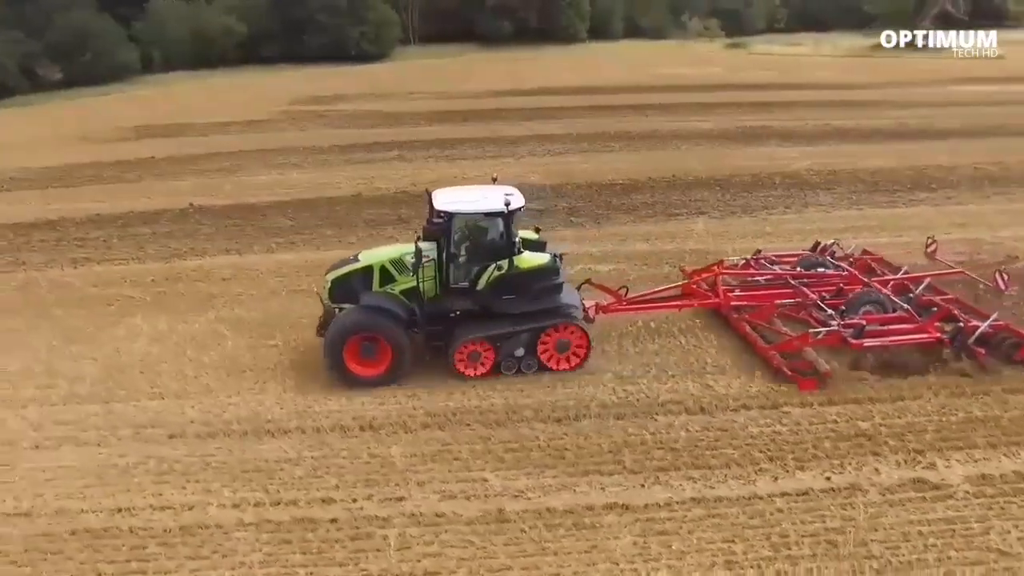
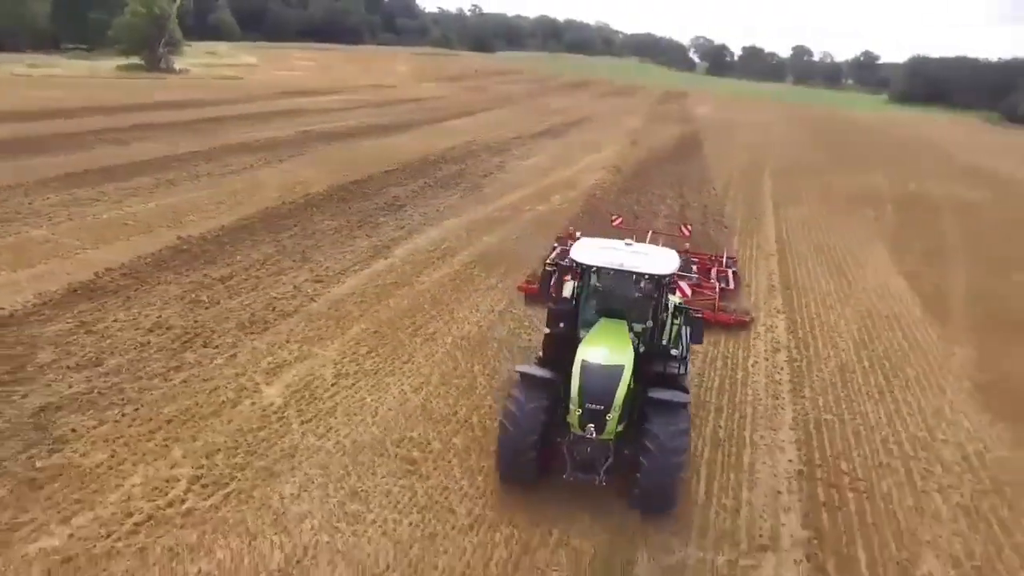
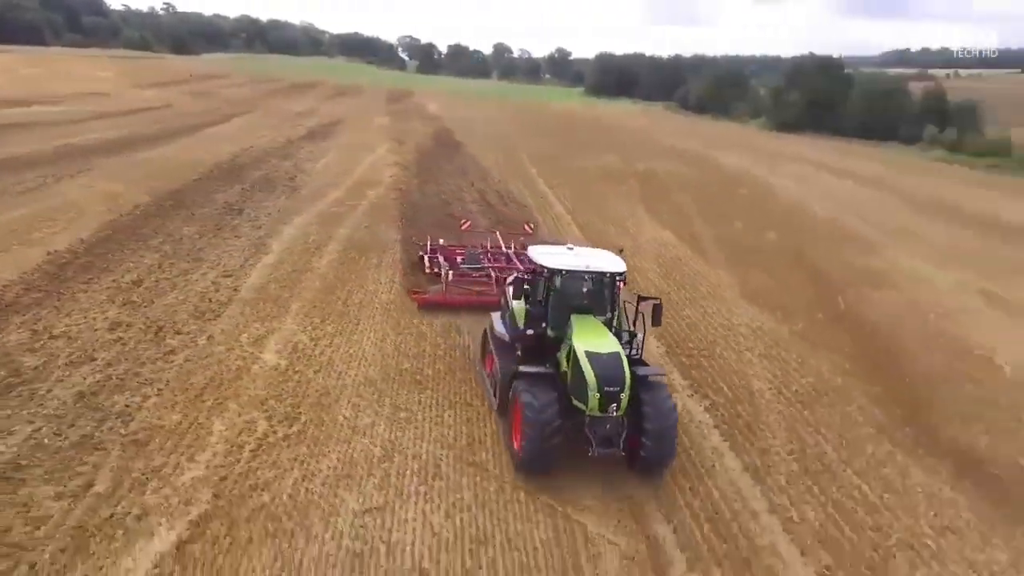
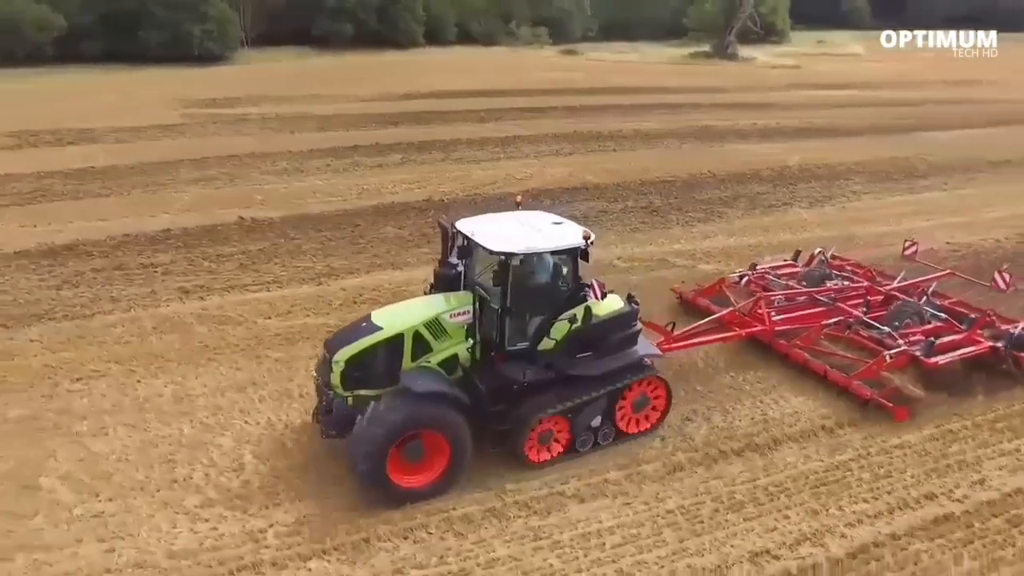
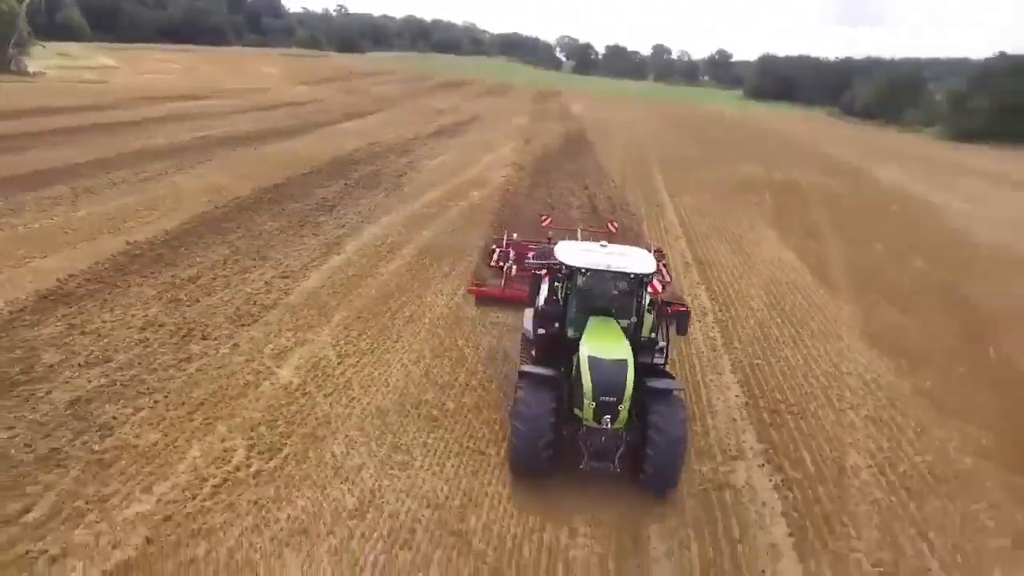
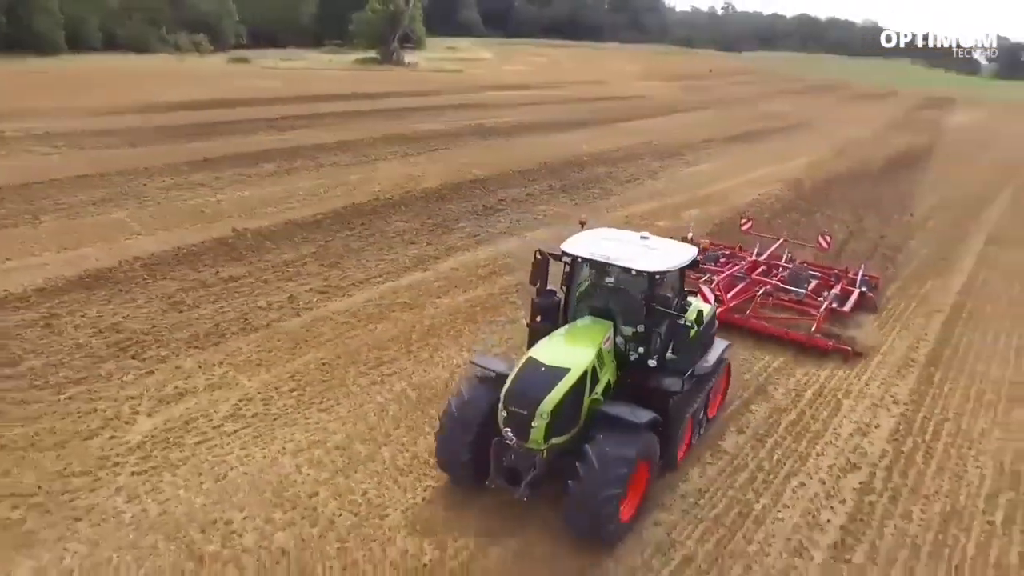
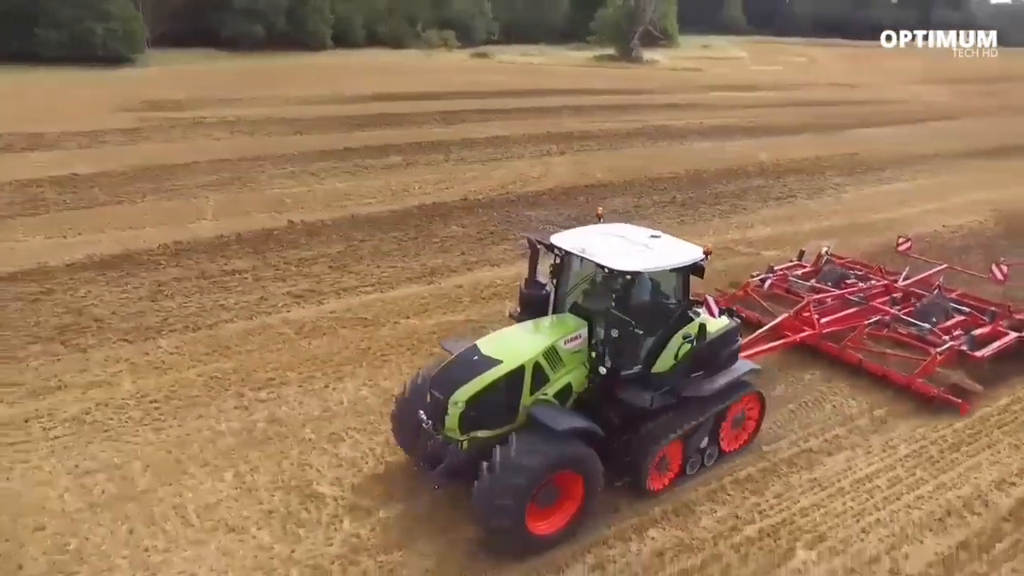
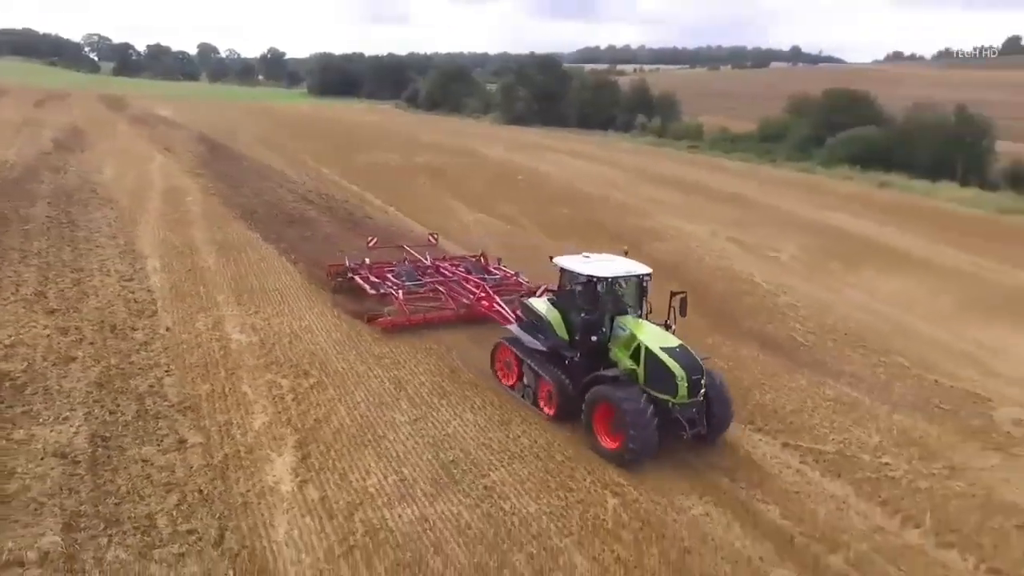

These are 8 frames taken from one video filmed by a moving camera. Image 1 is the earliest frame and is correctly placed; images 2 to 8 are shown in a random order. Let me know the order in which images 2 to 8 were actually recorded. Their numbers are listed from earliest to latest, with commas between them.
4, 7, 6, 2, 5, 3, 8
